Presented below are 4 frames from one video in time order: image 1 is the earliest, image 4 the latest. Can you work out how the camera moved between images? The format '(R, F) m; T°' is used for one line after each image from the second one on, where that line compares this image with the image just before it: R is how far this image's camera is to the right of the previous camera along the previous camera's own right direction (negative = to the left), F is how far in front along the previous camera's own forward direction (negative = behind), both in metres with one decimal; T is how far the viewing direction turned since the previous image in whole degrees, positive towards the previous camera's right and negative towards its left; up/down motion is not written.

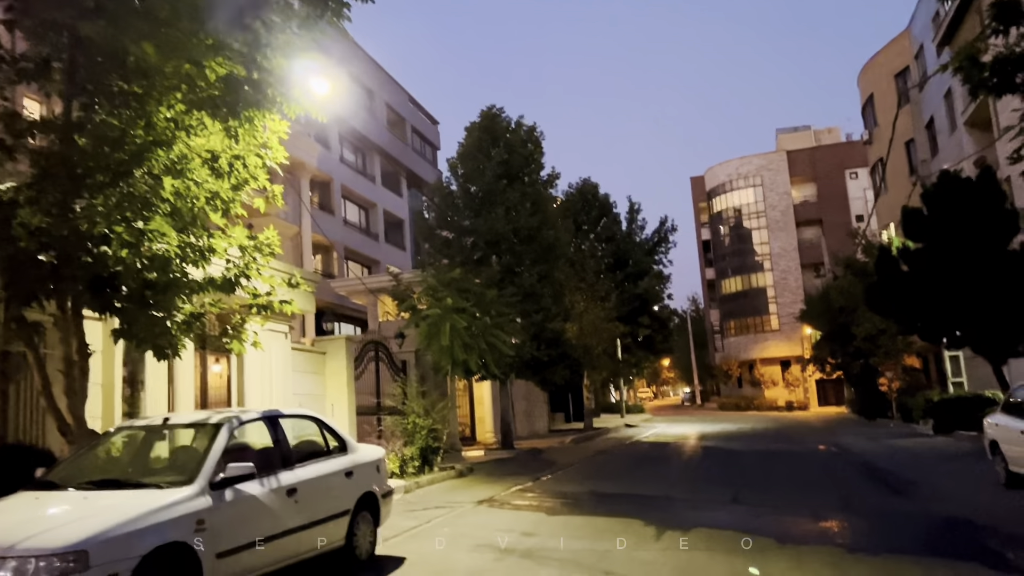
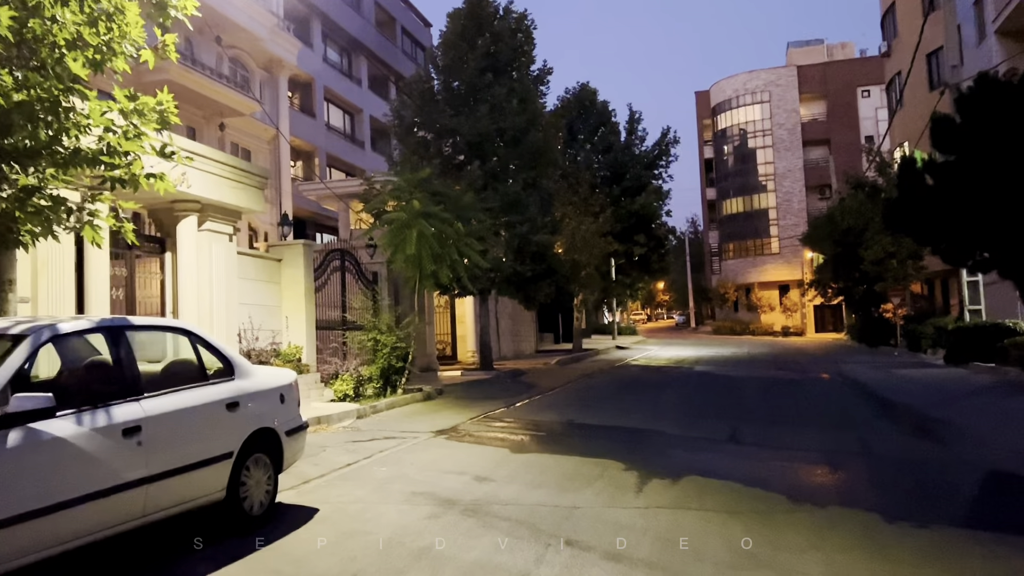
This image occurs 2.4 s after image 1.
(+0.4, +2.0) m; 0°
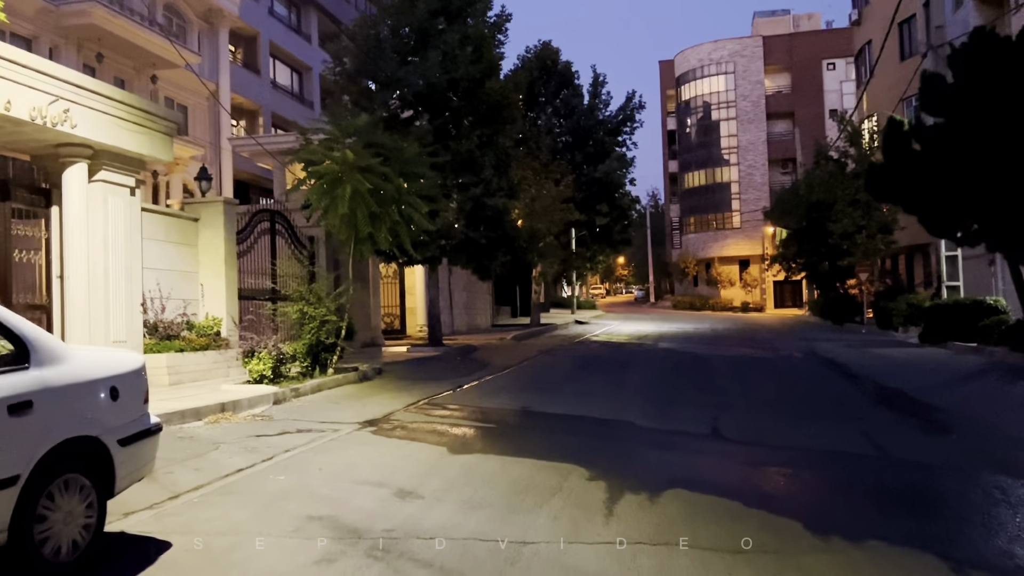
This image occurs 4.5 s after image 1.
(+0.2, +1.8) m; +3°
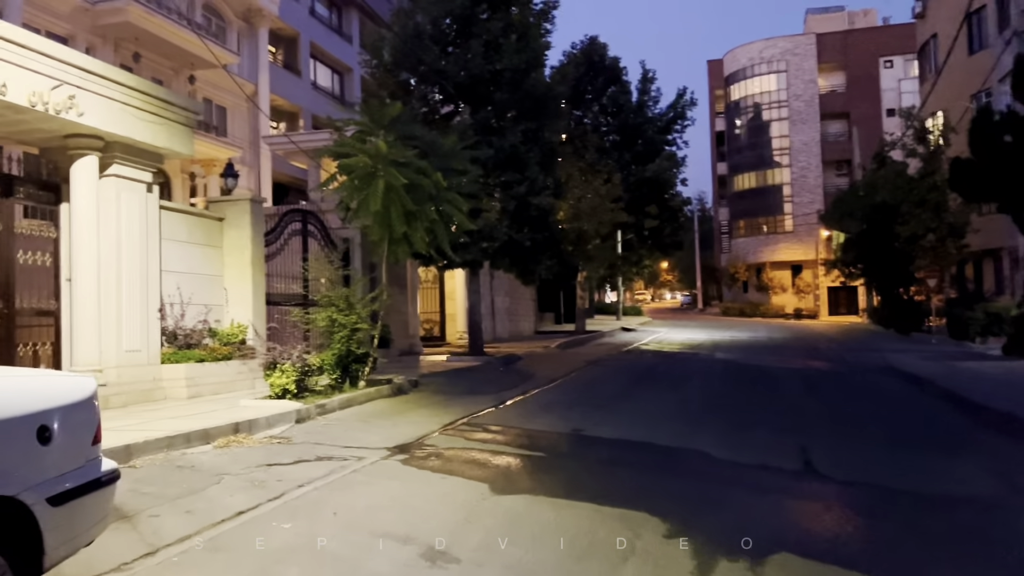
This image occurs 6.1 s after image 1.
(-0.1, +1.3) m; -3°
